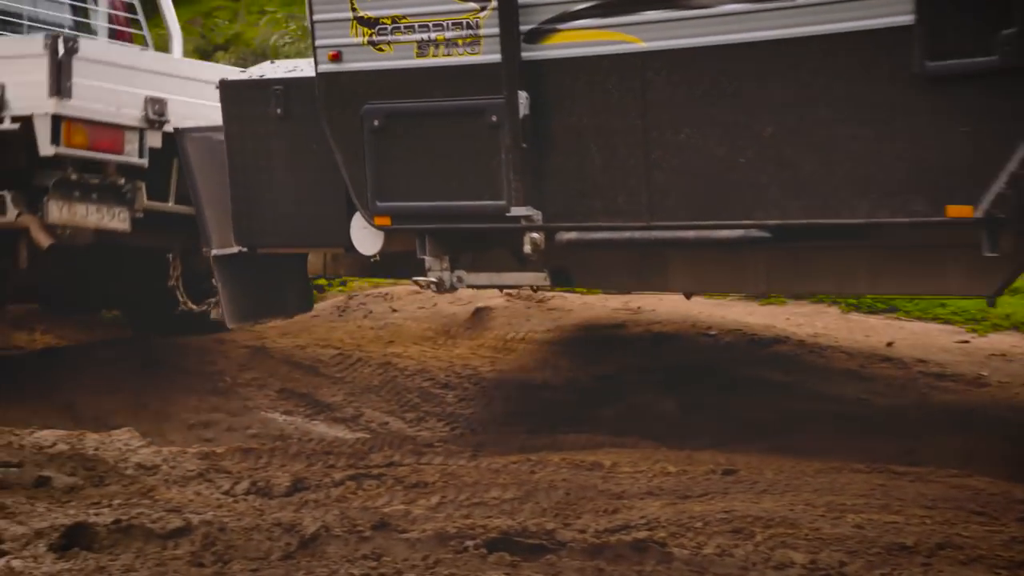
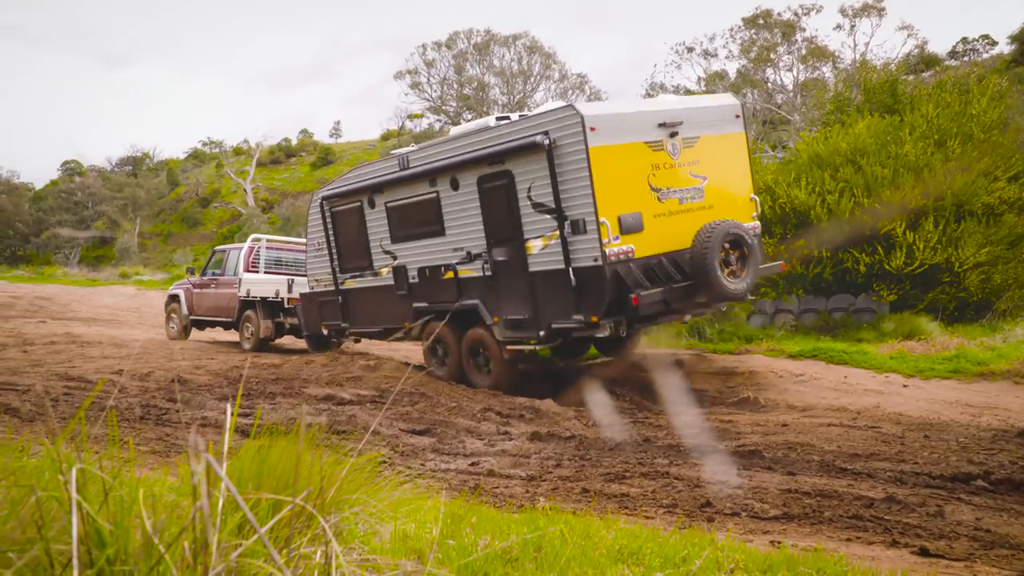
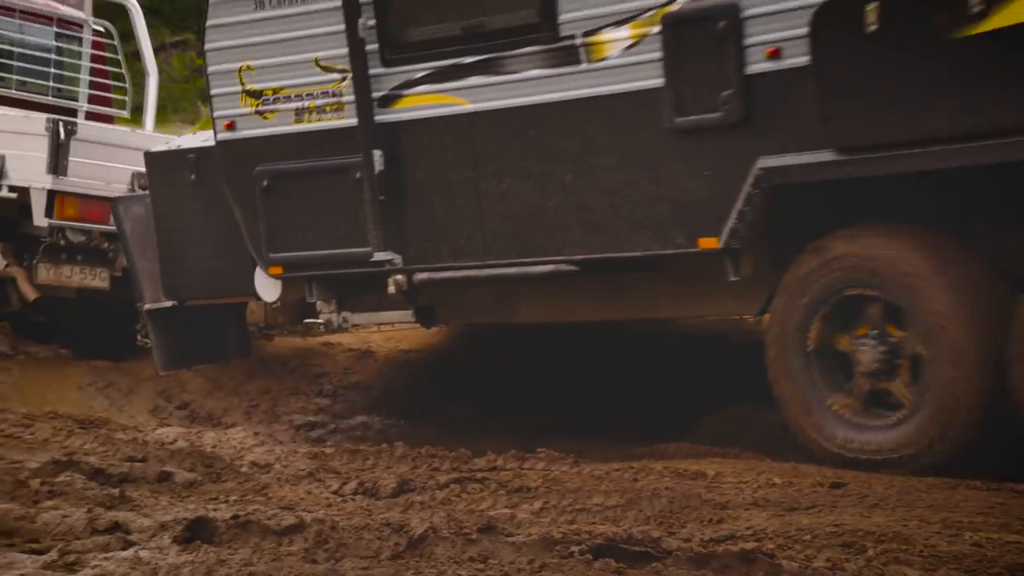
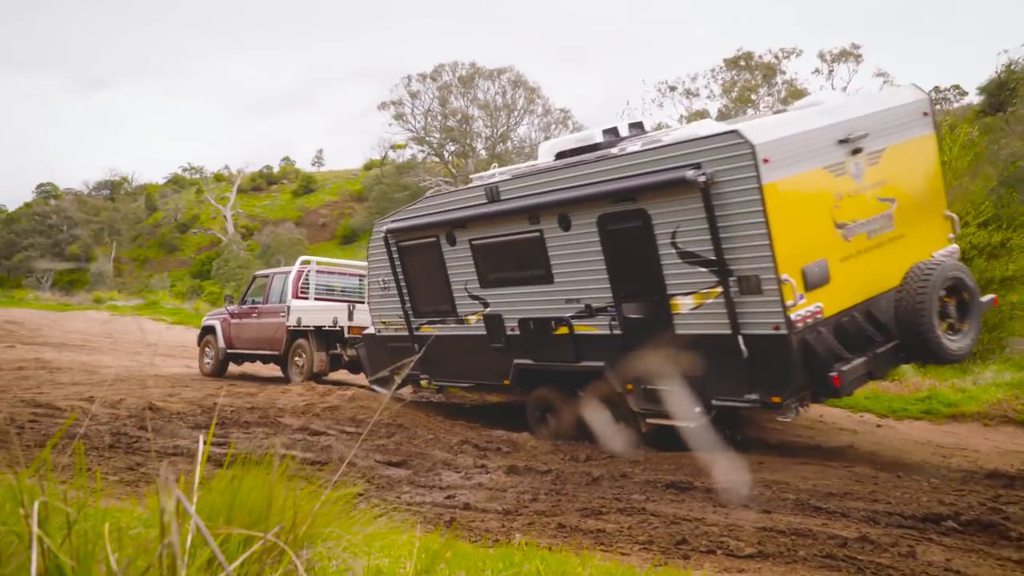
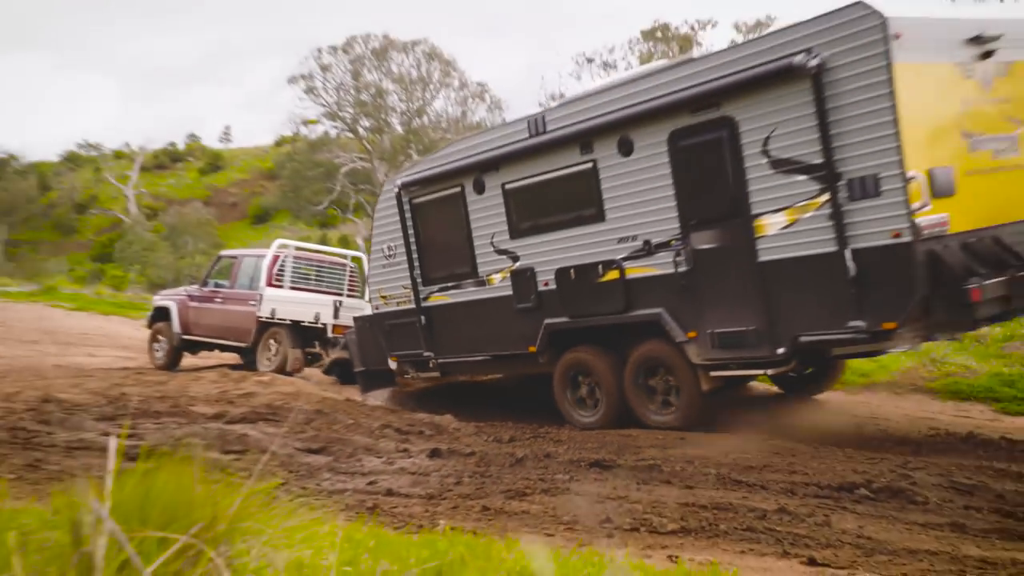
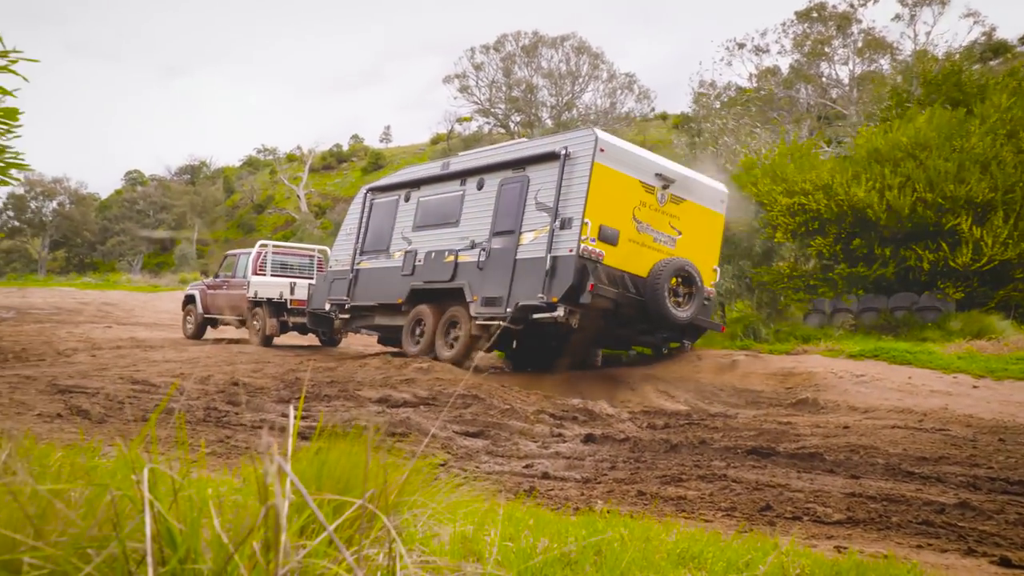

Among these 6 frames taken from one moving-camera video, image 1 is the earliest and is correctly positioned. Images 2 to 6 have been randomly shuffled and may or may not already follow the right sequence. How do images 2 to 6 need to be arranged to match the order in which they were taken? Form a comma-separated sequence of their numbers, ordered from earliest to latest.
3, 5, 4, 2, 6
